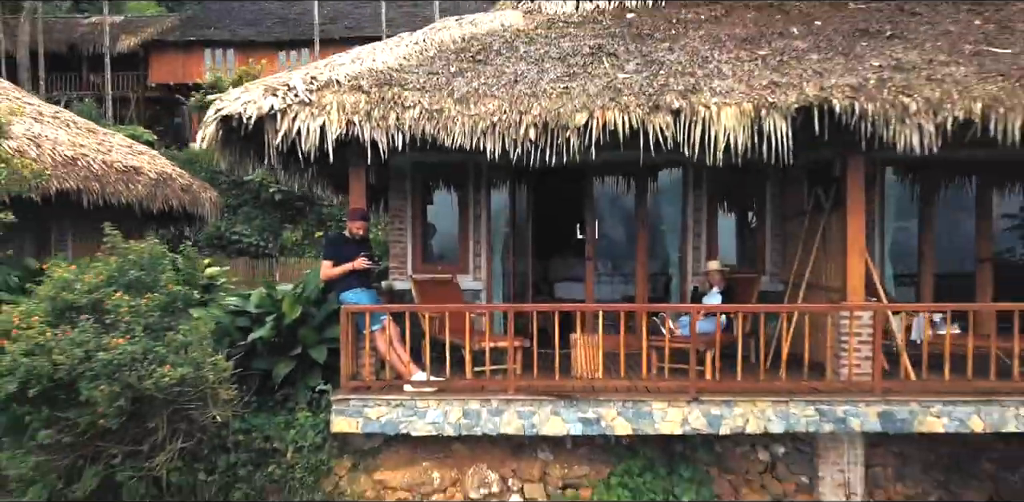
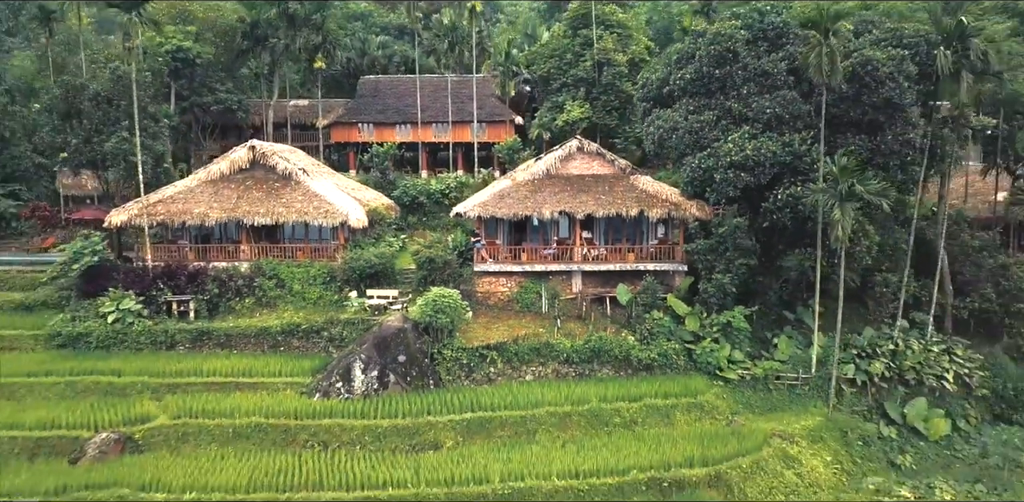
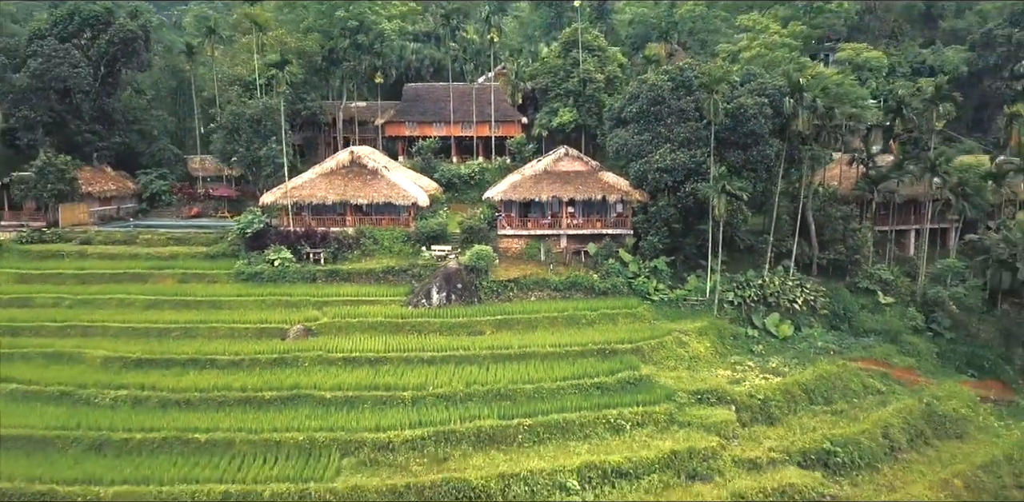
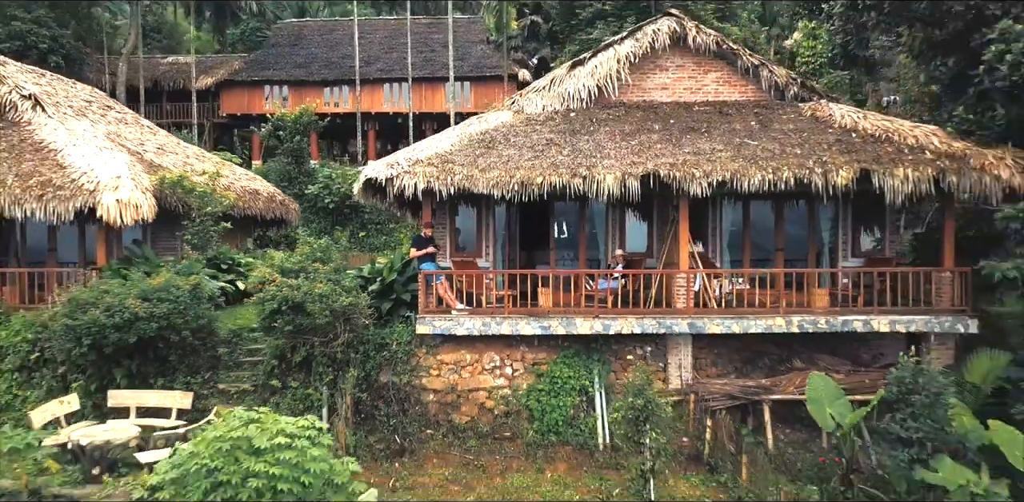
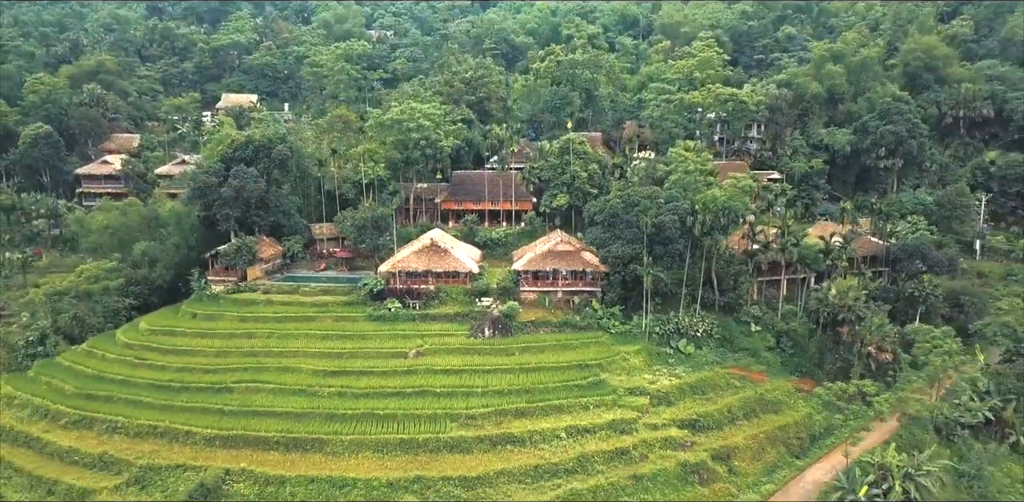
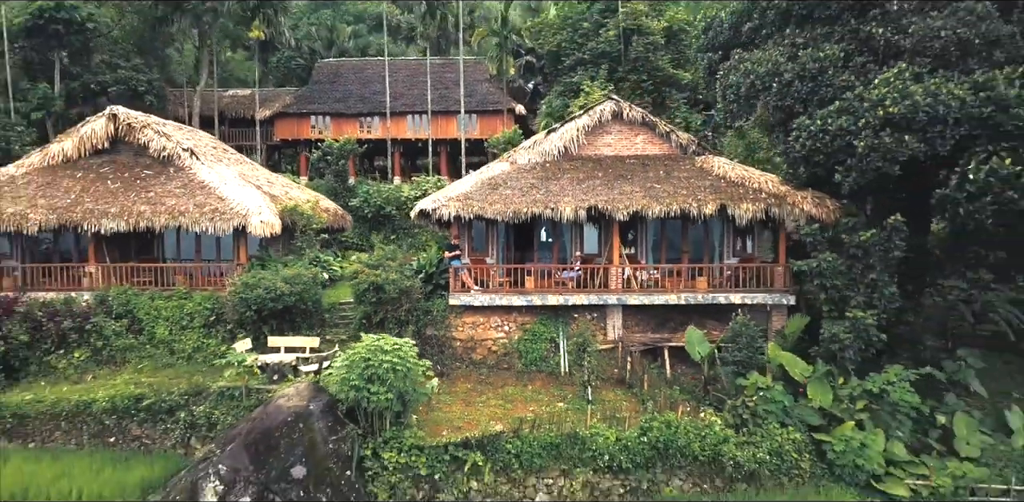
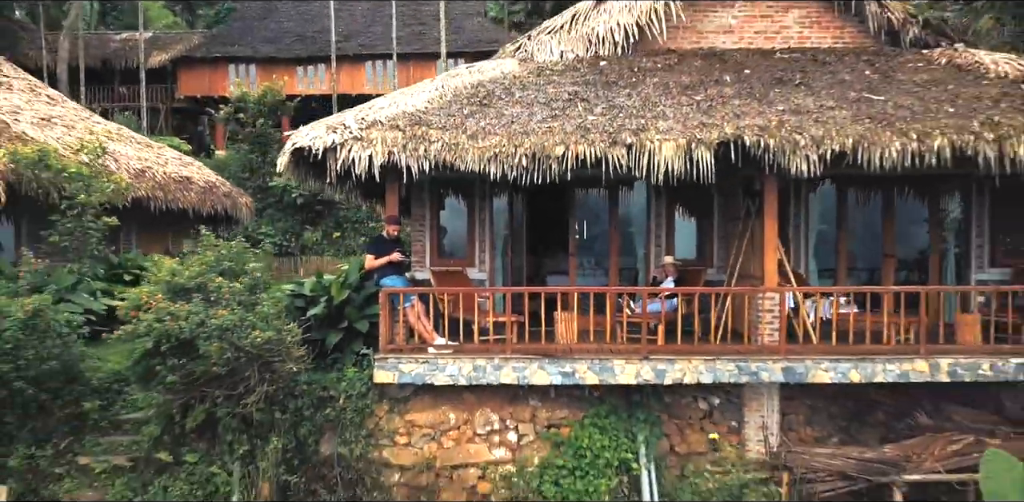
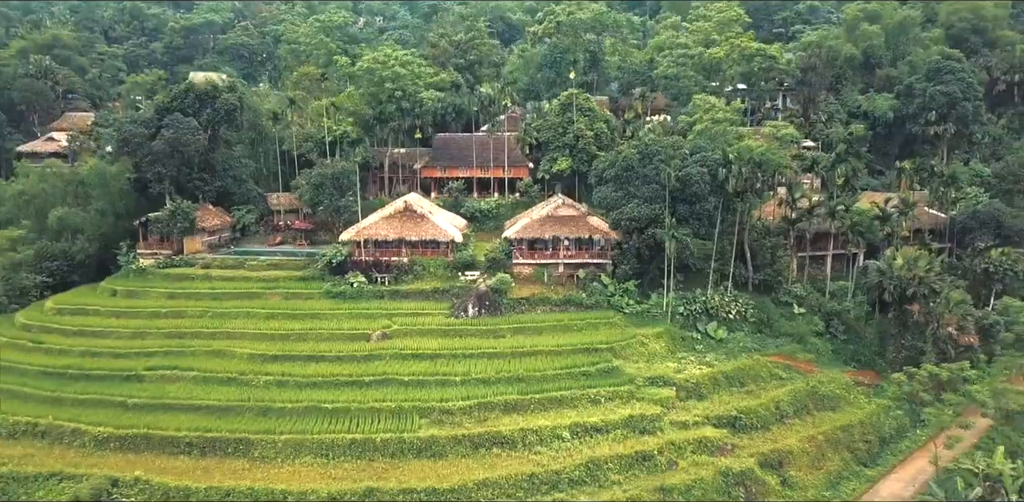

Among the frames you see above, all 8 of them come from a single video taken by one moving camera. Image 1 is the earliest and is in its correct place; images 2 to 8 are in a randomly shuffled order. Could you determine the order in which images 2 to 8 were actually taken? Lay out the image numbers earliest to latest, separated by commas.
7, 4, 6, 2, 3, 8, 5
